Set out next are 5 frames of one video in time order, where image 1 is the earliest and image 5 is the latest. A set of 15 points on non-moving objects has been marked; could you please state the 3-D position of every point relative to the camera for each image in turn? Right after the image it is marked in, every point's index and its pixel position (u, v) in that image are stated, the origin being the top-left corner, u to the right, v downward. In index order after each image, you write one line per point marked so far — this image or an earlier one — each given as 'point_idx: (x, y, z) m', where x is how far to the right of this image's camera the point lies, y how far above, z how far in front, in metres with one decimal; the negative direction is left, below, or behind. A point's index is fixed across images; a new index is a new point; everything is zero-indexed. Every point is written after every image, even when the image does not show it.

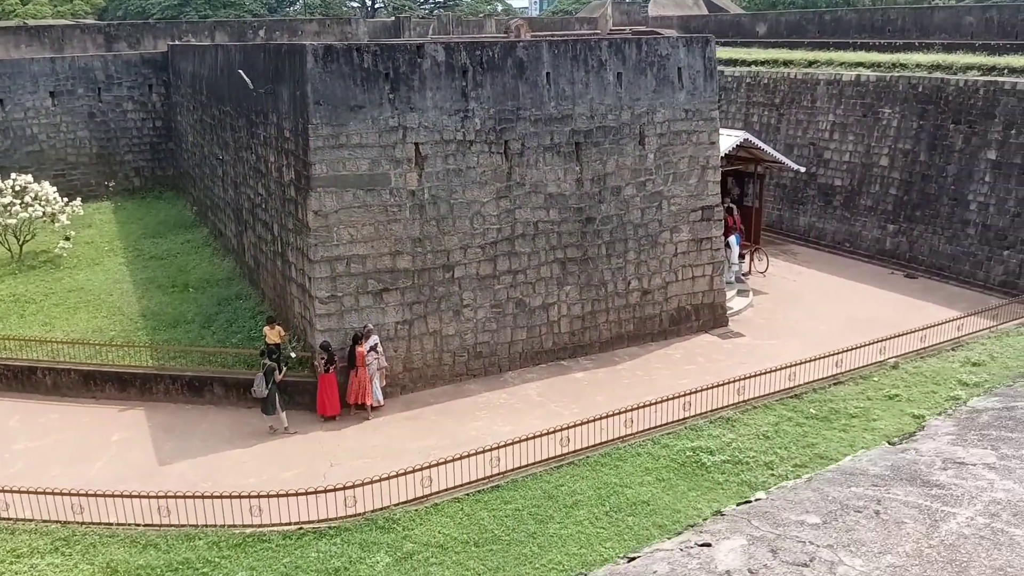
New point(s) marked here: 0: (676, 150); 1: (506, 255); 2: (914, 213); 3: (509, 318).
0: (+1.9, +1.6, +9.6) m
1: (-0.1, +0.3, +8.7) m
2: (+6.1, +1.1, +12.5) m
3: (0.0, -0.3, +8.9) m
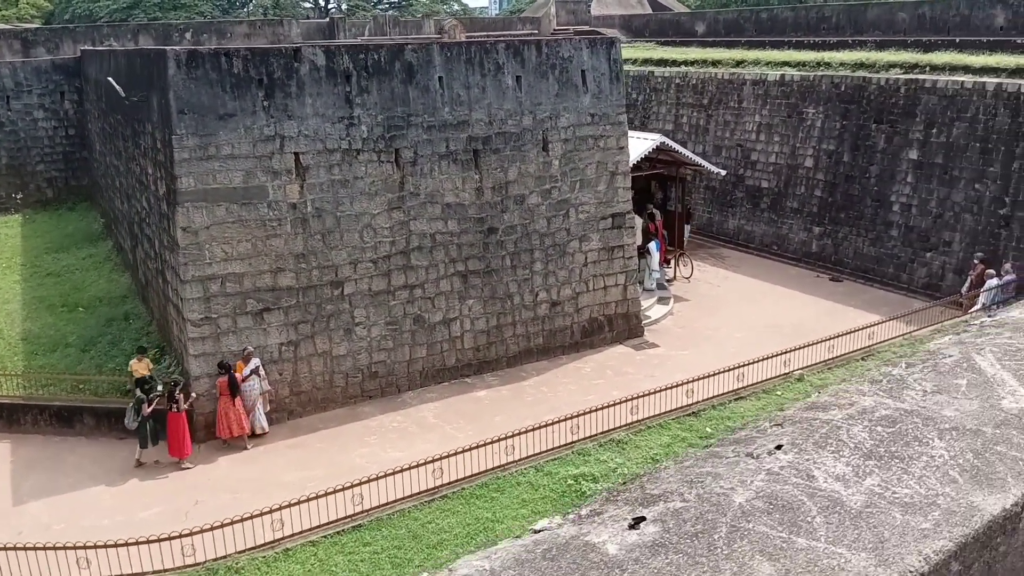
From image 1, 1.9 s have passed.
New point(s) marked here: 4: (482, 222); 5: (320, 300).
0: (+0.8, +1.5, +9.3) m
1: (-1.1, +0.2, +8.3) m
2: (+4.8, +1.1, +12.3) m
3: (-1.1, -0.5, +8.5) m
4: (-0.3, +0.7, +8.7) m
5: (-1.8, -0.1, +7.9) m
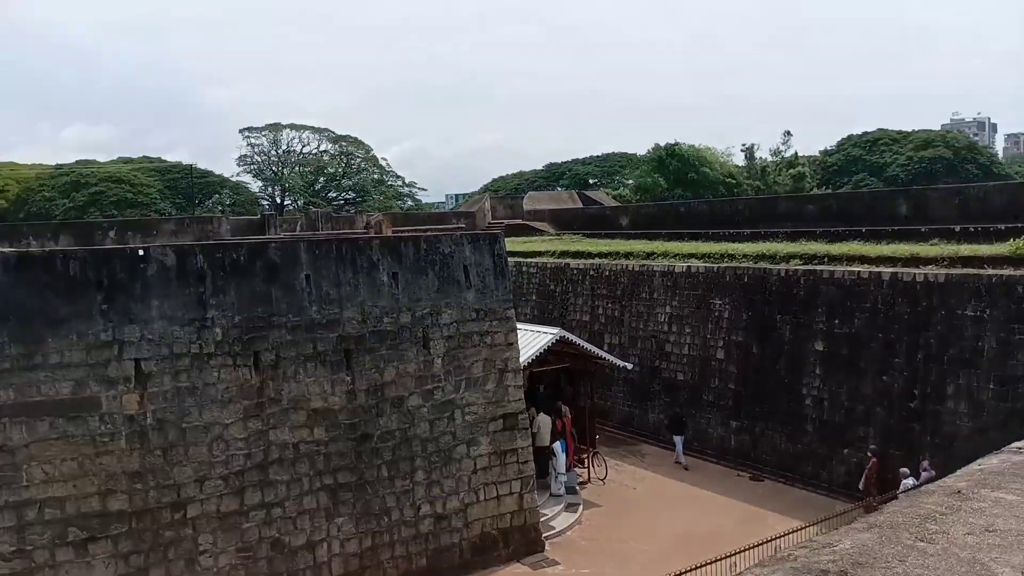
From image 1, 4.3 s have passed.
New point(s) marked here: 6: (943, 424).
0: (-0.5, -0.7, +8.8) m
1: (-2.3, -1.8, +7.5) m
2: (+3.5, -1.7, +11.8) m
3: (-2.3, -2.5, +7.5) m
4: (-1.5, -1.3, +8.0) m
5: (-3.0, -2.0, +7.0) m
6: (+5.0, -1.6, +9.6) m
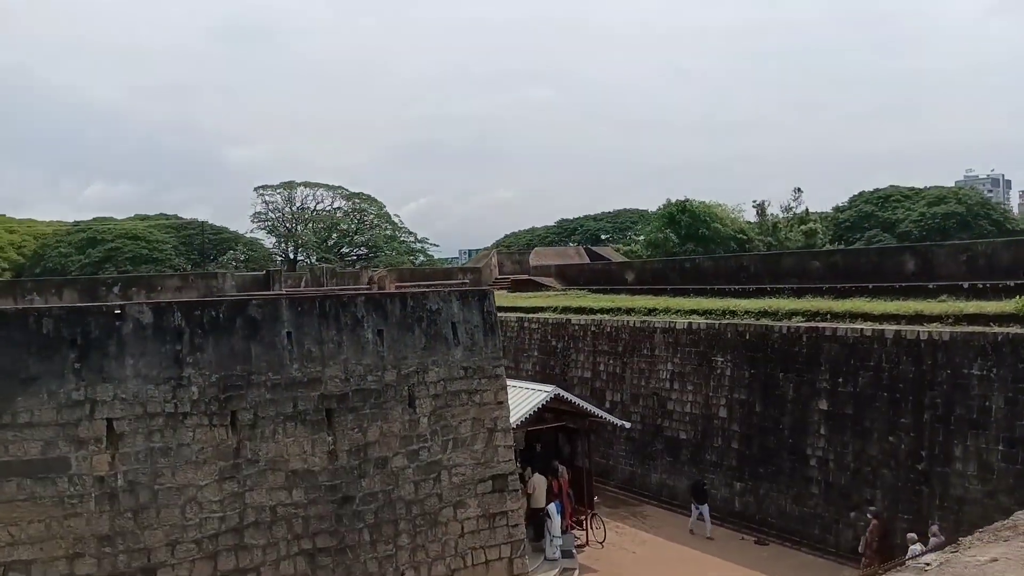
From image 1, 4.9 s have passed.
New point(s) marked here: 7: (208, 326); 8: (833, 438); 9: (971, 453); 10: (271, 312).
0: (-0.6, -1.3, +8.5) m
1: (-2.4, -2.3, +7.2) m
2: (+3.4, -2.5, +11.5) m
3: (-2.4, -3.0, +7.2) m
4: (-1.7, -1.9, +7.8) m
5: (-3.1, -2.5, +6.7) m
6: (+4.9, -2.2, +9.2) m
7: (-2.7, -0.3, +7.3) m
8: (+4.1, -1.9, +10.6) m
9: (+5.0, -1.8, +9.0) m
10: (-2.2, -0.2, +7.6) m
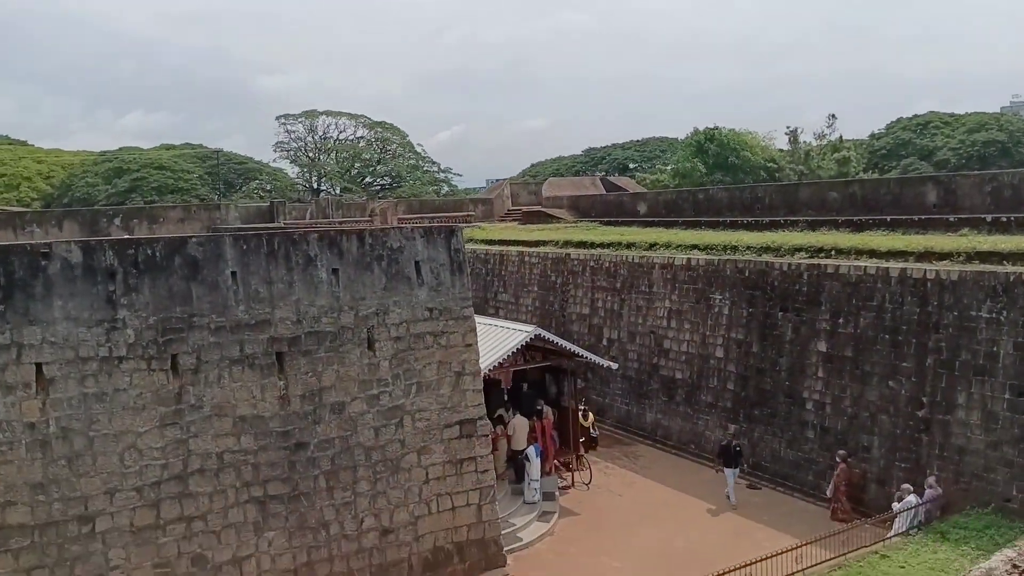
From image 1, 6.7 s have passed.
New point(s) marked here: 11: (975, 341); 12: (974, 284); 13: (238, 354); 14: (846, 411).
0: (-0.9, -0.7, +8.1) m
1: (-2.8, -1.7, +6.9) m
2: (+3.2, -1.6, +11.0) m
3: (-2.8, -2.4, +7.0) m
4: (-2.0, -1.3, +7.4) m
5: (-3.5, -2.0, +6.5) m
6: (+4.6, -1.5, +8.6) m
7: (-3.0, +0.2, +6.9) m
8: (+3.8, -1.1, +10.0) m
9: (+4.7, -1.1, +8.4) m
10: (-2.6, +0.3, +7.1) m
11: (+4.7, -0.5, +8.5) m
12: (+4.7, 0.0, +8.5) m
13: (-2.4, -0.6, +7.2) m
14: (+3.9, -1.4, +9.8) m
